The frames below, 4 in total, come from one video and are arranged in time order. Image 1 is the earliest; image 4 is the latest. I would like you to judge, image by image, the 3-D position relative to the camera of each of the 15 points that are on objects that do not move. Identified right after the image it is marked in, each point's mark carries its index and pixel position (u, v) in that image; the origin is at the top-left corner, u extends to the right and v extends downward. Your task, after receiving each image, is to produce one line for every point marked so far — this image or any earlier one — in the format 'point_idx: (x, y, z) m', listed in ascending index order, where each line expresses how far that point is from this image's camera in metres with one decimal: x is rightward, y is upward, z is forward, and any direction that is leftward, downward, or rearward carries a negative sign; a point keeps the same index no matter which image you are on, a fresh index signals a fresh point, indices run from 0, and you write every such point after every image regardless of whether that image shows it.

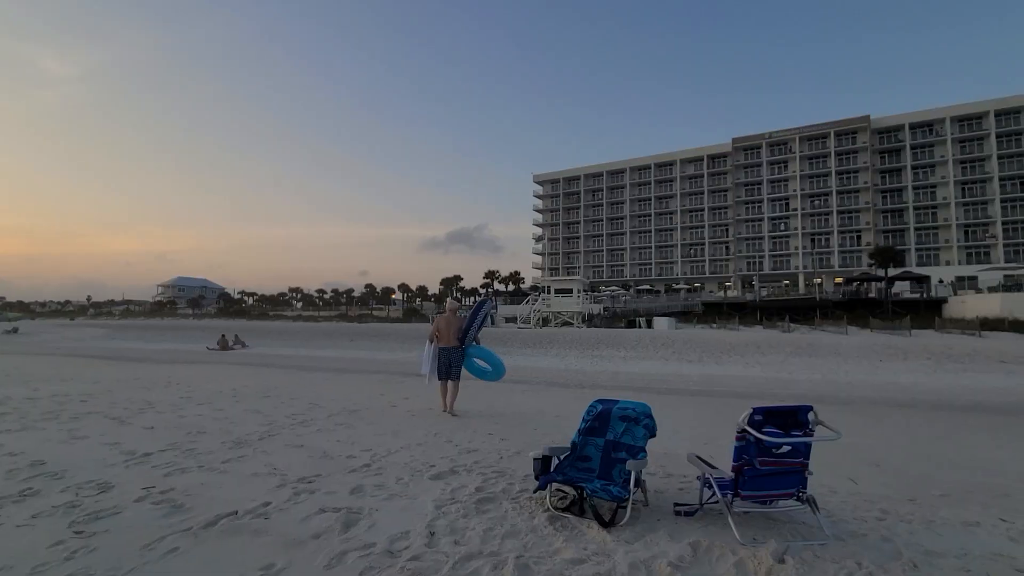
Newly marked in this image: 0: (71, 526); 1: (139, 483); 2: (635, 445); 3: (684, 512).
0: (-2.8, -1.5, +3.2) m
1: (-2.9, -1.5, +3.9) m
2: (+0.8, -1.0, +3.3) m
3: (+1.1, -1.4, +3.2) m
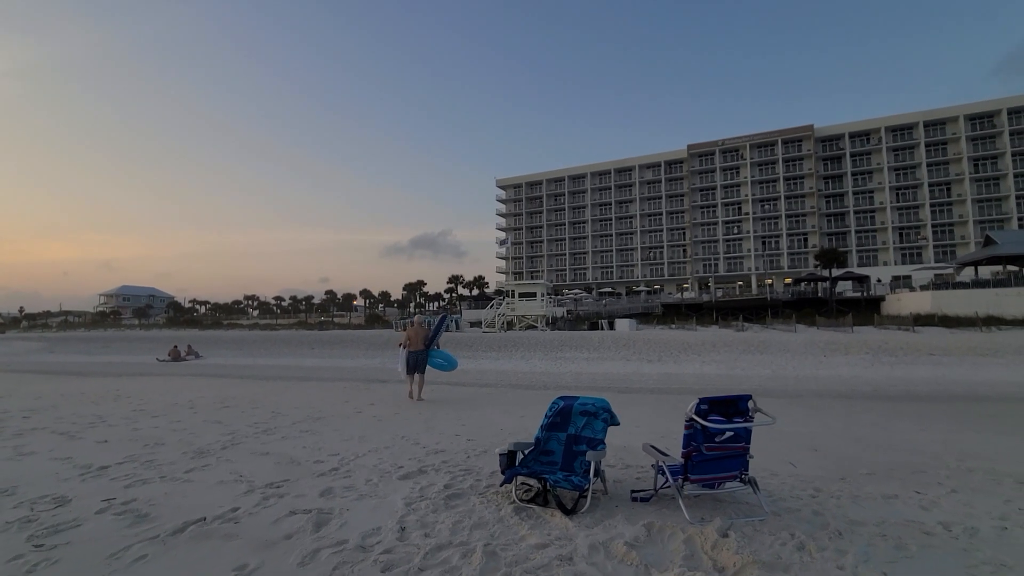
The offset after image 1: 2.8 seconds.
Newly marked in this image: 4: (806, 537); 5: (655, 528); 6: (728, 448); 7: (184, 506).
0: (-3.0, -1.6, +3.1) m
1: (-3.2, -1.6, +3.9) m
2: (+0.6, -1.1, +3.5) m
3: (+0.9, -1.4, +3.4) m
4: (+1.7, -1.4, +2.8) m
5: (+0.8, -1.4, +3.0) m
6: (+1.4, -1.0, +3.2) m
7: (-2.3, -1.6, +3.6) m
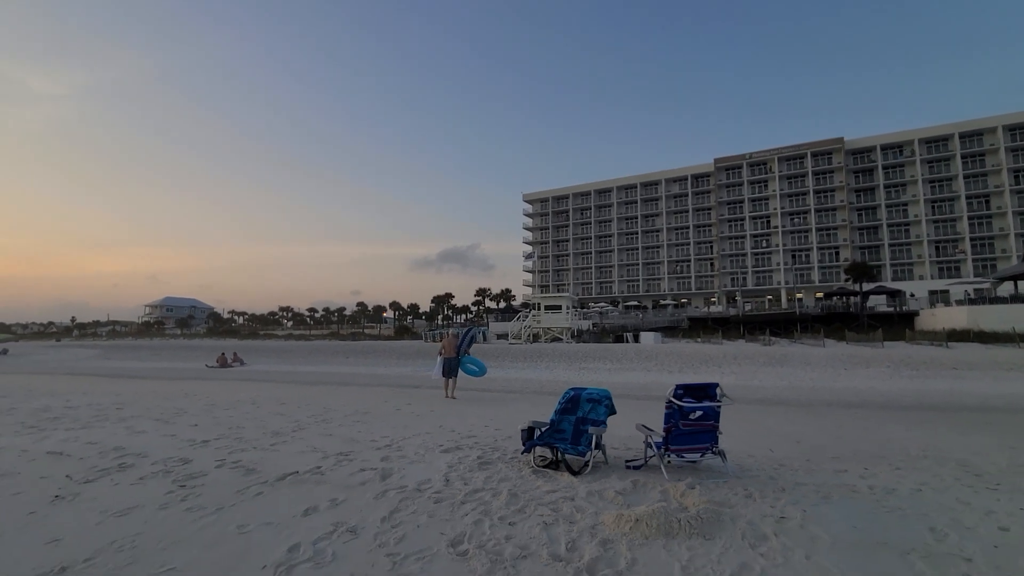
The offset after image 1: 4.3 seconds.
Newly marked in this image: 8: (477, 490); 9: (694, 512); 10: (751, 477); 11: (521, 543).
0: (-2.8, -1.6, +4.2) m
1: (-3.0, -1.7, +5.0) m
2: (+0.8, -1.2, +4.4) m
3: (+1.0, -1.5, +4.3) m
4: (+1.8, -1.5, +3.7) m
5: (+1.0, -1.5, +3.9) m
6: (+1.5, -1.1, +4.1) m
7: (-2.2, -1.6, +4.7) m
8: (-0.3, -1.5, +3.8) m
9: (+1.2, -1.4, +3.2) m
10: (+1.9, -1.5, +4.0) m
11: (+0.1, -1.5, +3.0) m
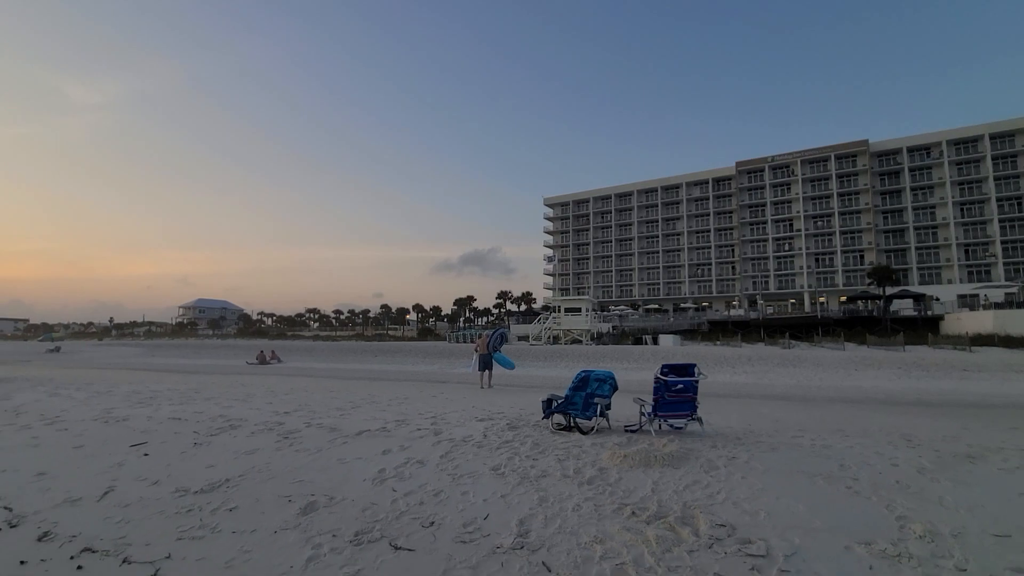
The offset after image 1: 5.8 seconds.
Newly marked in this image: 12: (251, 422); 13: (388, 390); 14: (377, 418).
0: (-2.6, -1.6, +5.5) m
1: (-2.7, -1.7, +6.3) m
2: (+1.0, -1.2, +5.6) m
3: (+1.3, -1.5, +5.4) m
4: (+2.0, -1.5, +4.8) m
5: (+1.2, -1.5, +5.0) m
6: (+1.8, -1.1, +5.2) m
7: (-1.9, -1.7, +6.0) m
8: (0.0, -1.5, +5.0) m
9: (+1.4, -1.4, +4.4) m
10: (+2.1, -1.5, +5.1) m
11: (+0.2, -1.5, +4.2) m
12: (-3.3, -1.7, +6.3) m
13: (-3.1, -2.5, +12.5) m
14: (-1.7, -1.7, +6.4) m
